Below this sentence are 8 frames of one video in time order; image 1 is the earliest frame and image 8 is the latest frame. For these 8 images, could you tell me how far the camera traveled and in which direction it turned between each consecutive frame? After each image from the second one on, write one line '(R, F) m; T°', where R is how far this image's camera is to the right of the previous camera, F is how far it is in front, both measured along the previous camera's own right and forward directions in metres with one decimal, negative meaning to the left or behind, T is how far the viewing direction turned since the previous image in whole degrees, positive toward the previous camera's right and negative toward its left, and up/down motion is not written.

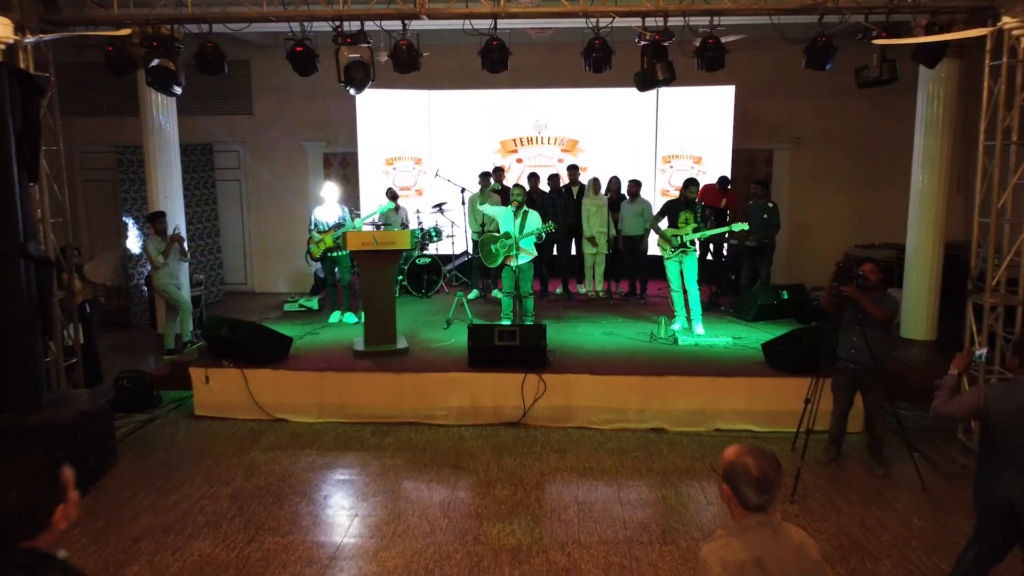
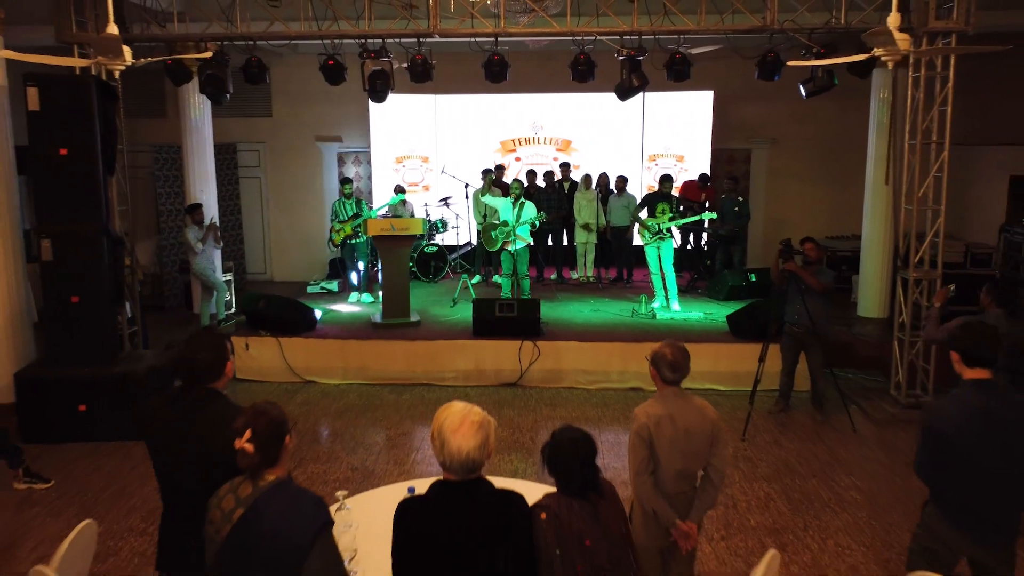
(0.0, -1.0) m; 0°
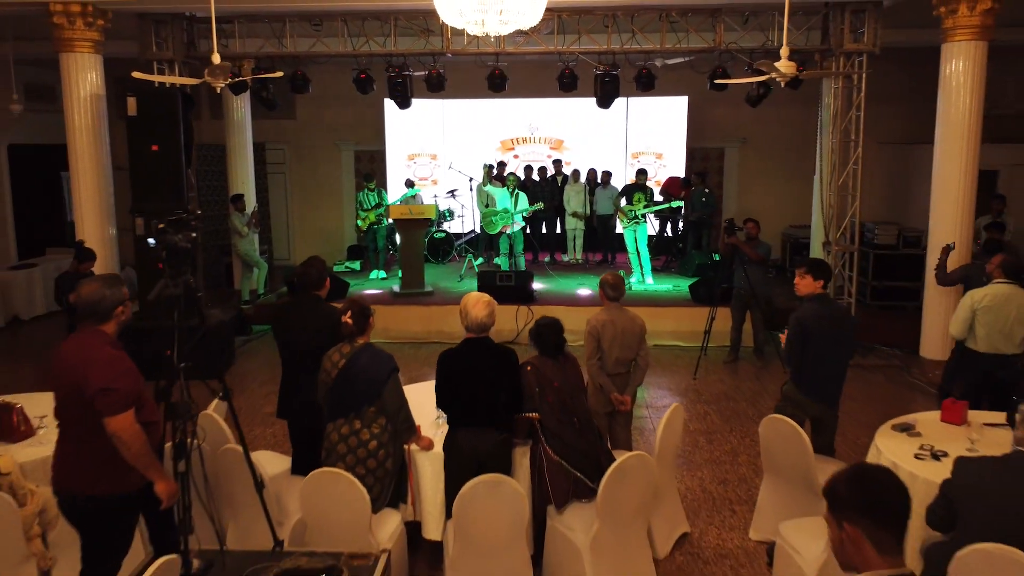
(0.0, -1.5) m; 0°
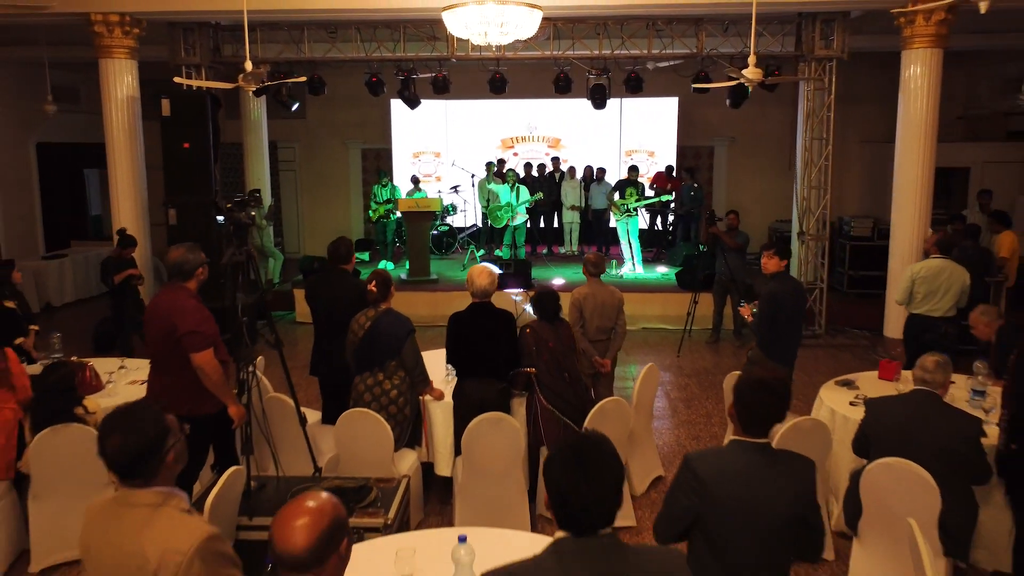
(0.0, -0.7) m; 0°
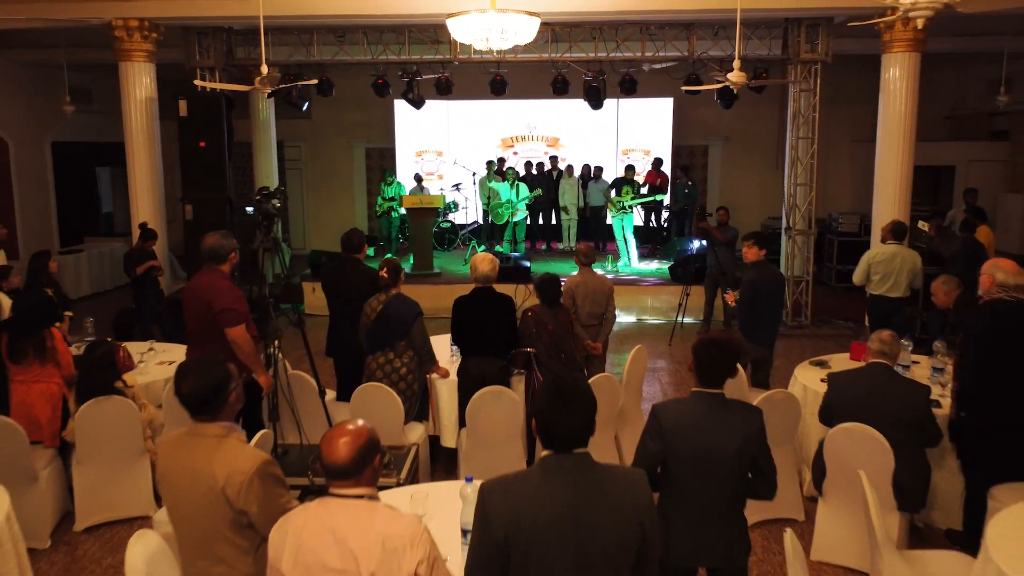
(0.0, -0.4) m; 0°
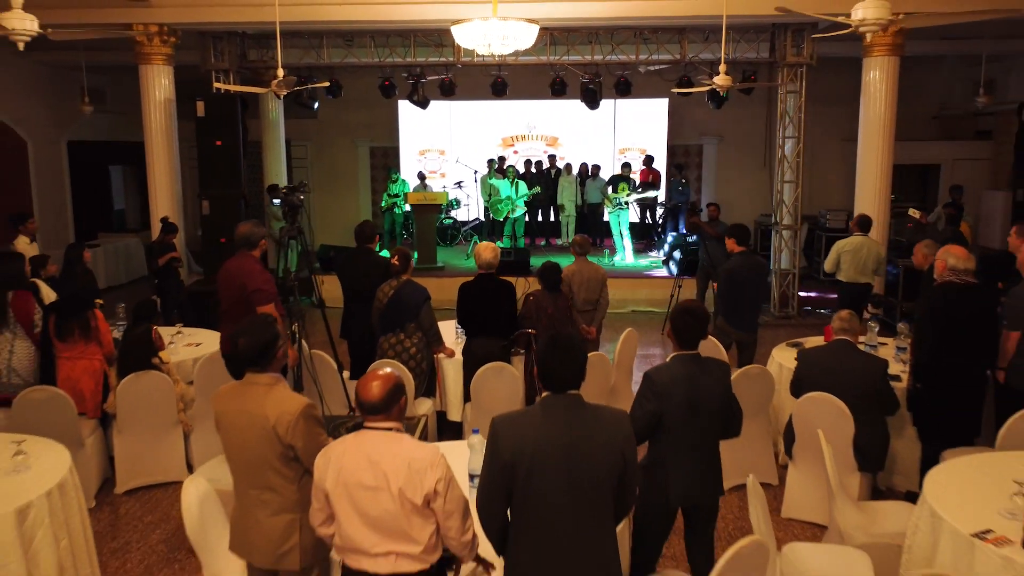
(0.0, -0.5) m; 0°
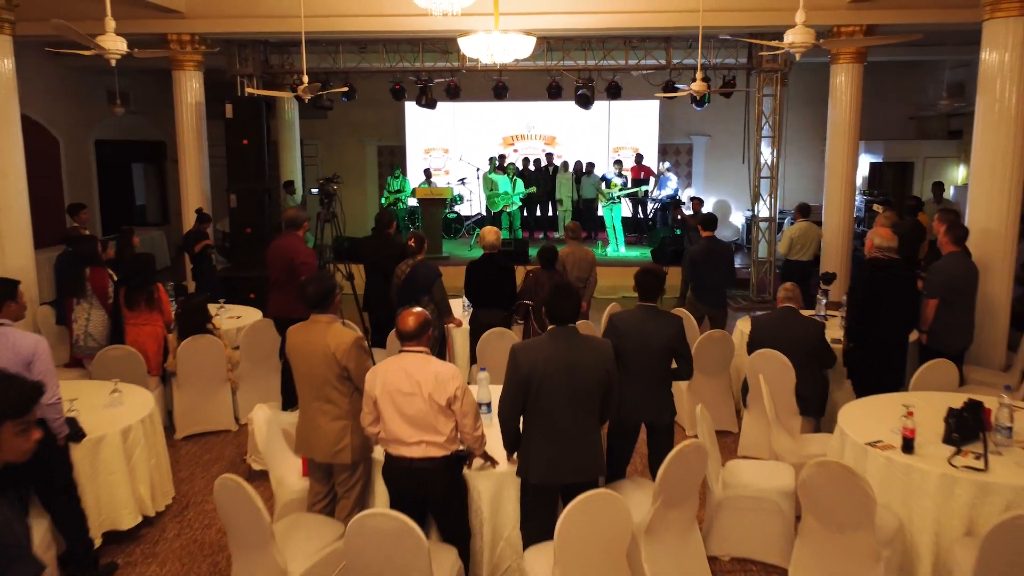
(0.0, -0.9) m; 0°
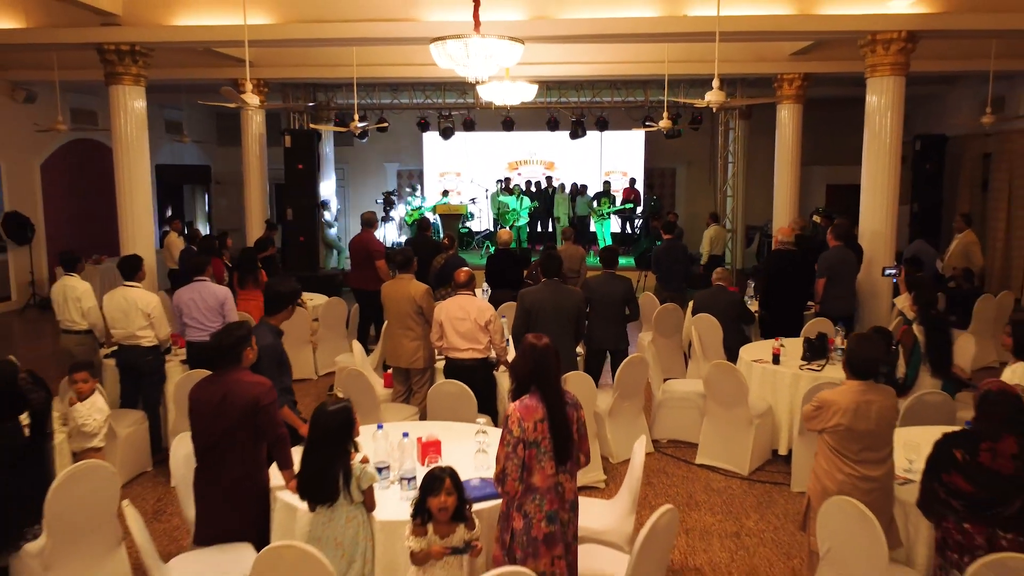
(-0.1, -2.1) m; 0°
